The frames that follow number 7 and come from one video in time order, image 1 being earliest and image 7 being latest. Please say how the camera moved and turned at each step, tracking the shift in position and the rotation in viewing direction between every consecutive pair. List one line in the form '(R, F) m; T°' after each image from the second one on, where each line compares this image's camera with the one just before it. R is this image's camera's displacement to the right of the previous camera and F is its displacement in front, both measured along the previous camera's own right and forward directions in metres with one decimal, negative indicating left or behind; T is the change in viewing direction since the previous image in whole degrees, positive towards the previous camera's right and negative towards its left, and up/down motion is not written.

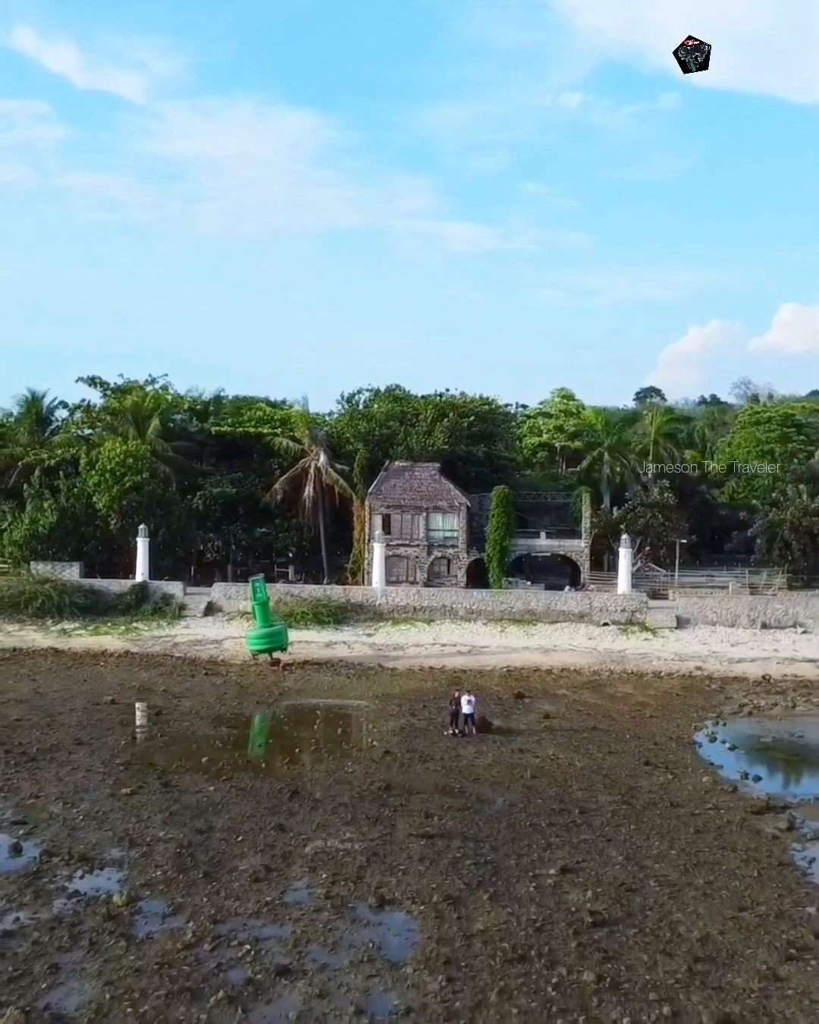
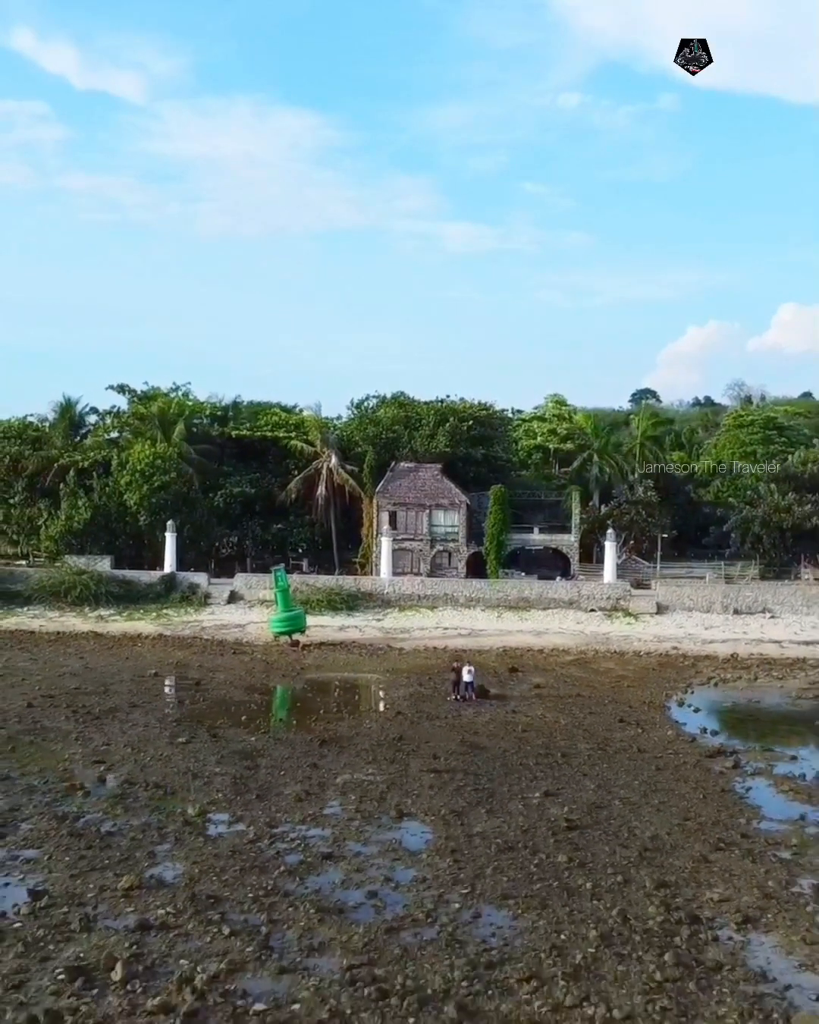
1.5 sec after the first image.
(-0.2, -2.5) m; 0°
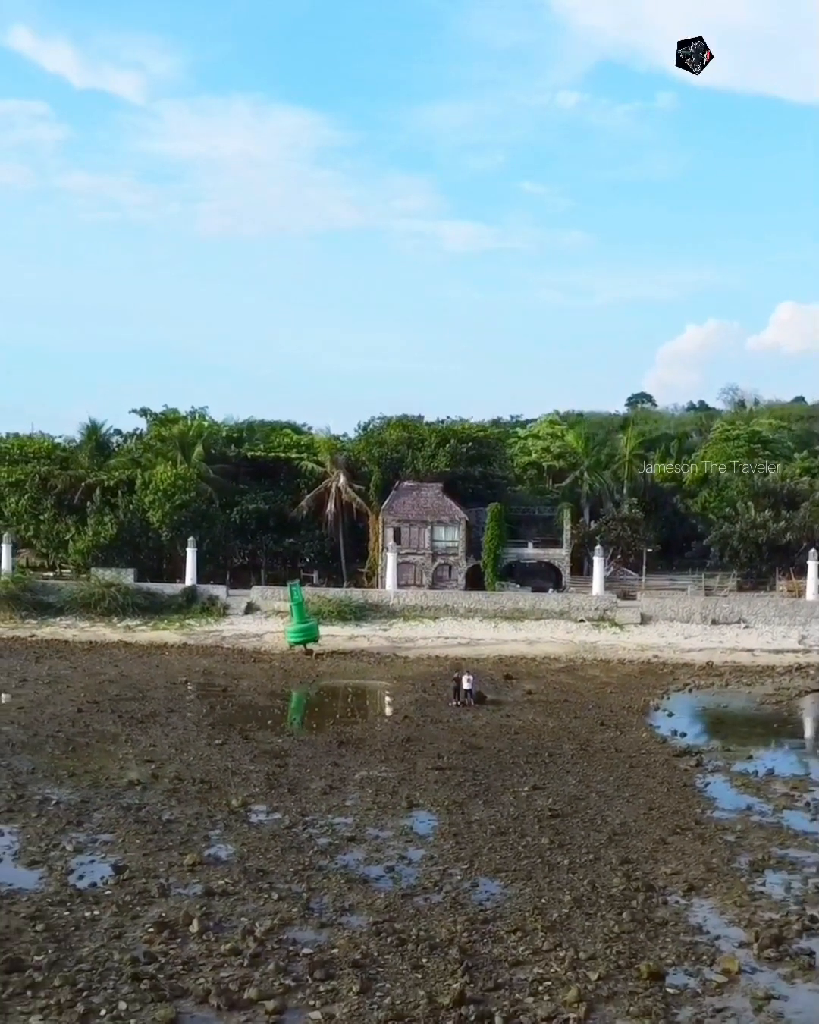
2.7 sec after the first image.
(-0.2, -2.3) m; 0°
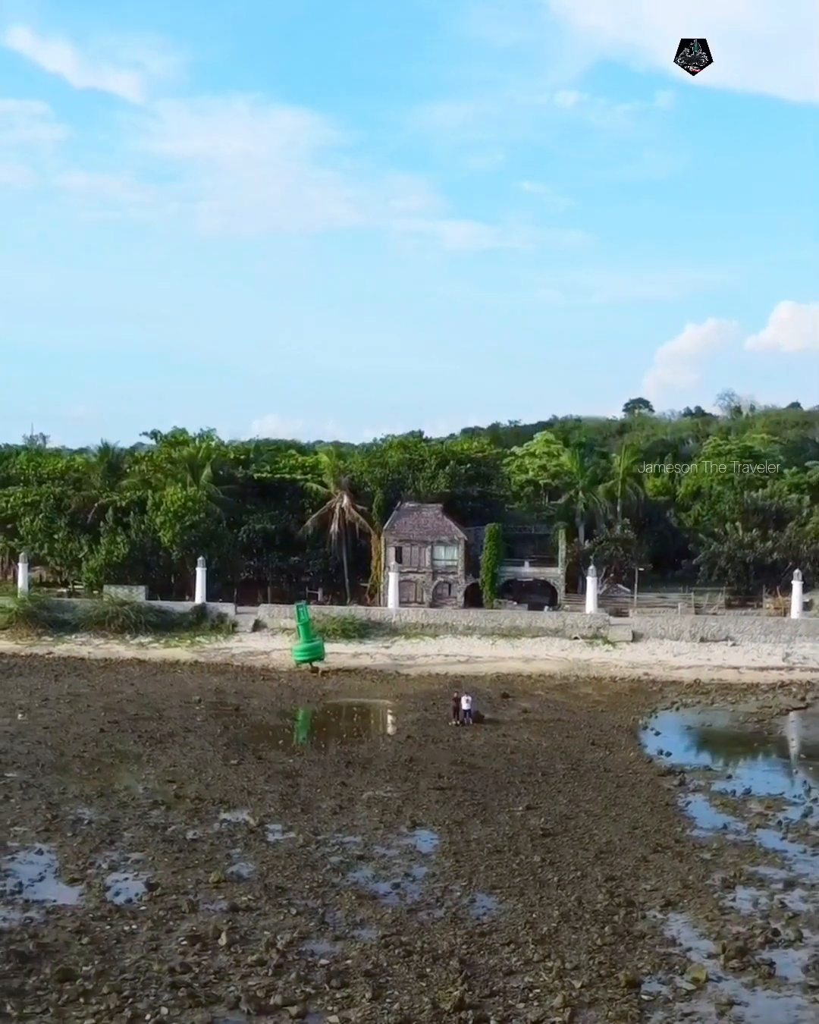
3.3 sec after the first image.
(-0.1, -1.3) m; 0°
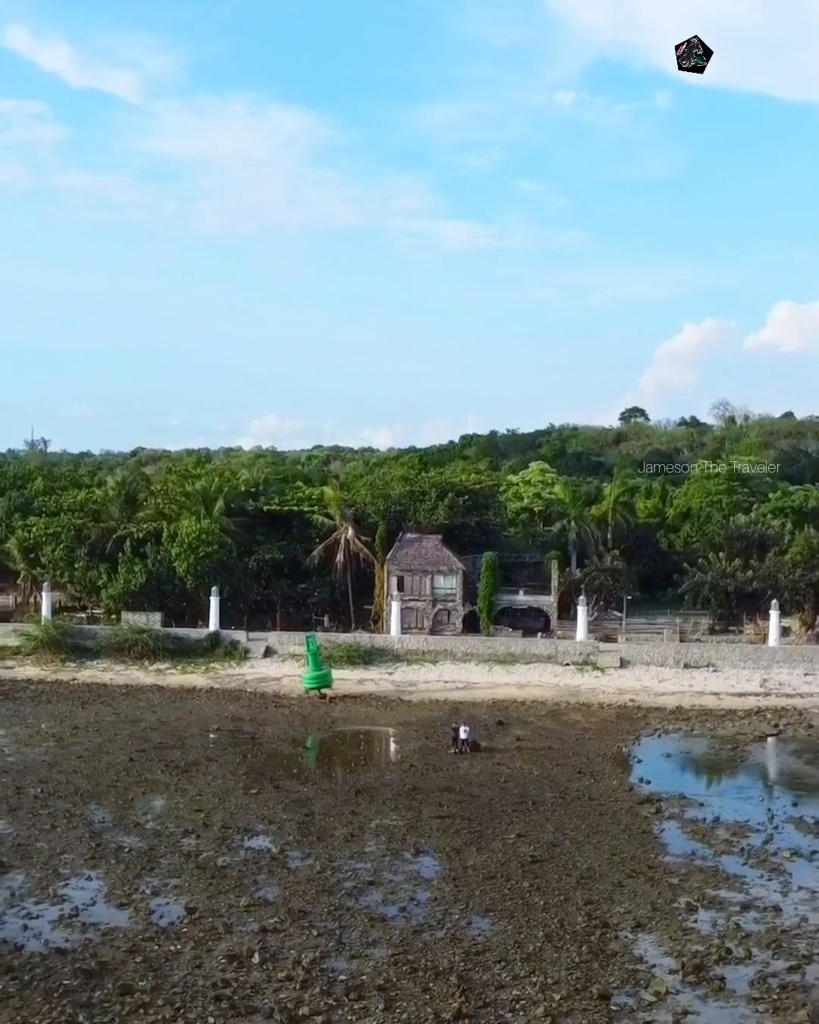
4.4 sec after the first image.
(-0.1, -2.0) m; 0°
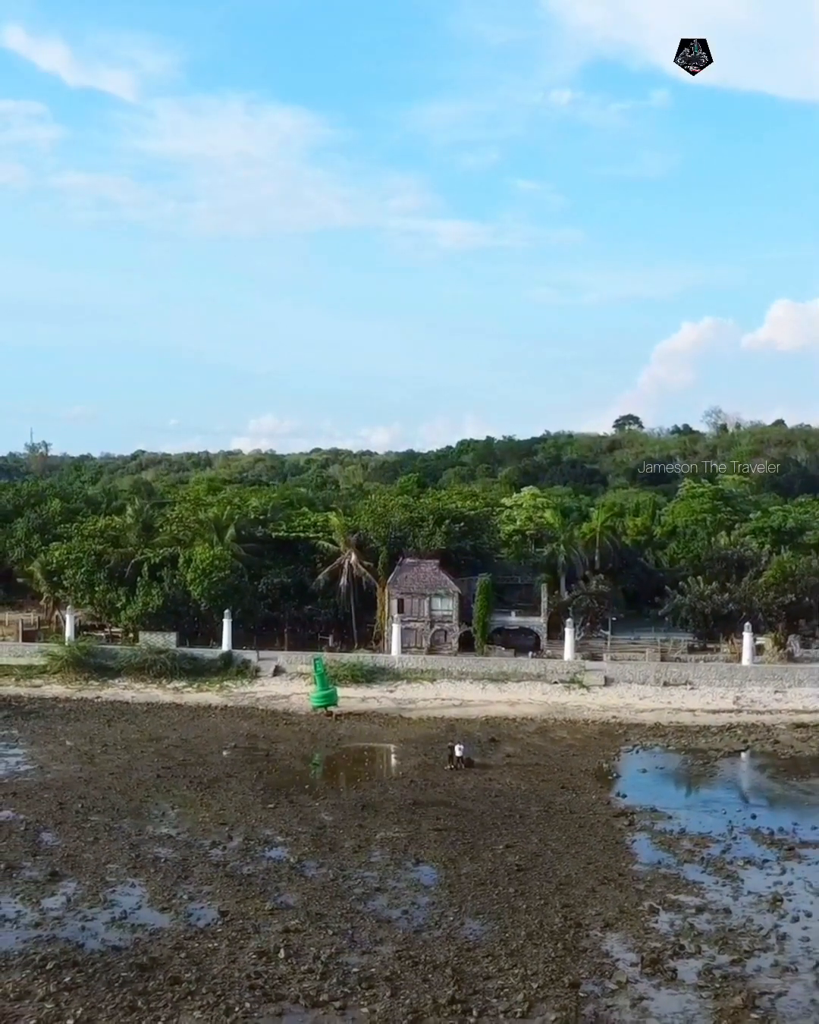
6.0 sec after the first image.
(-0.1, -2.5) m; 0°
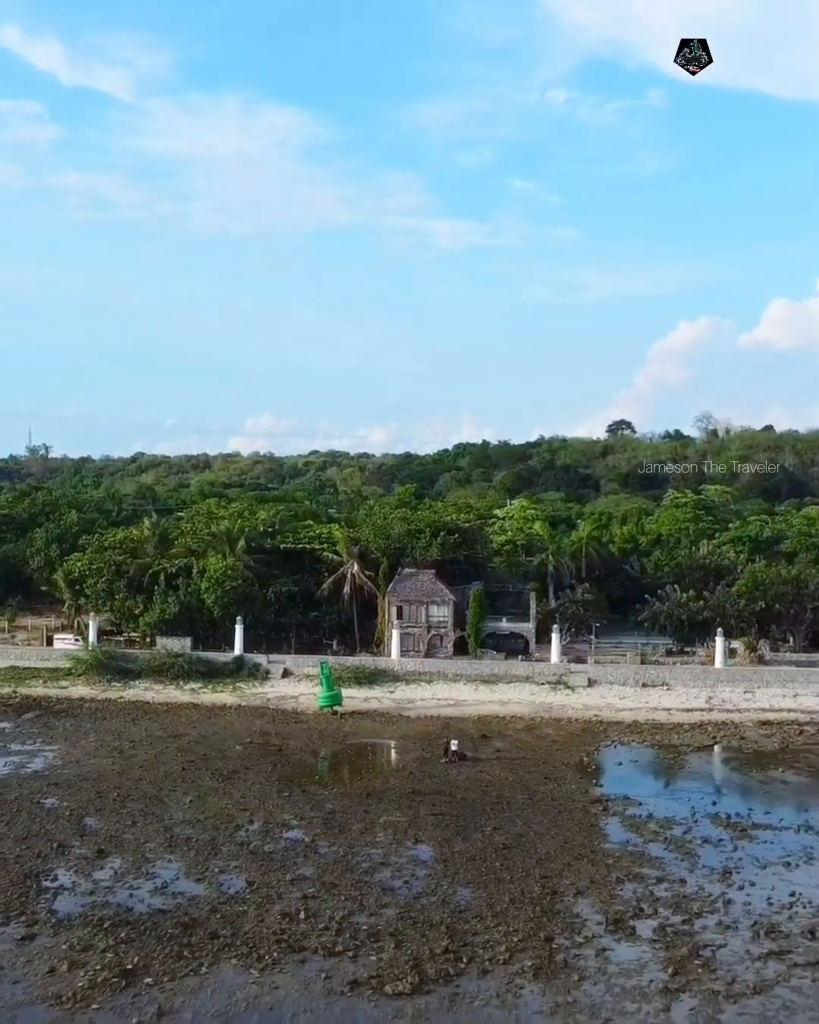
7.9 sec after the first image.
(-0.1, -3.0) m; 0°
